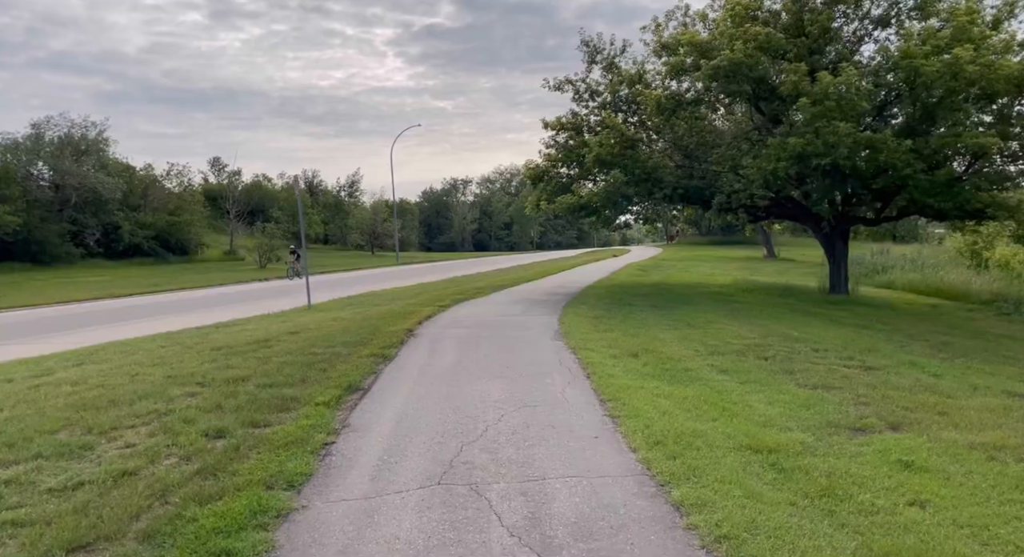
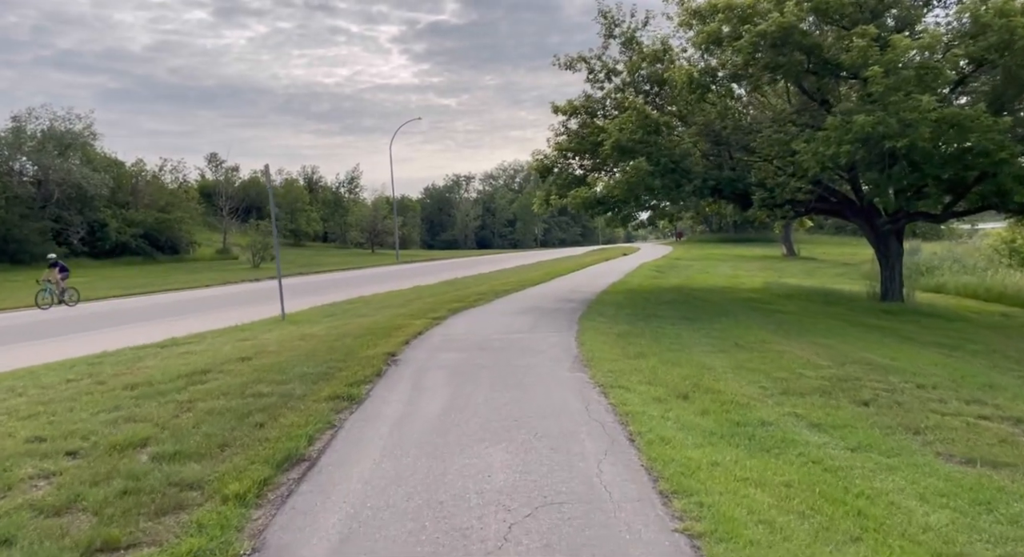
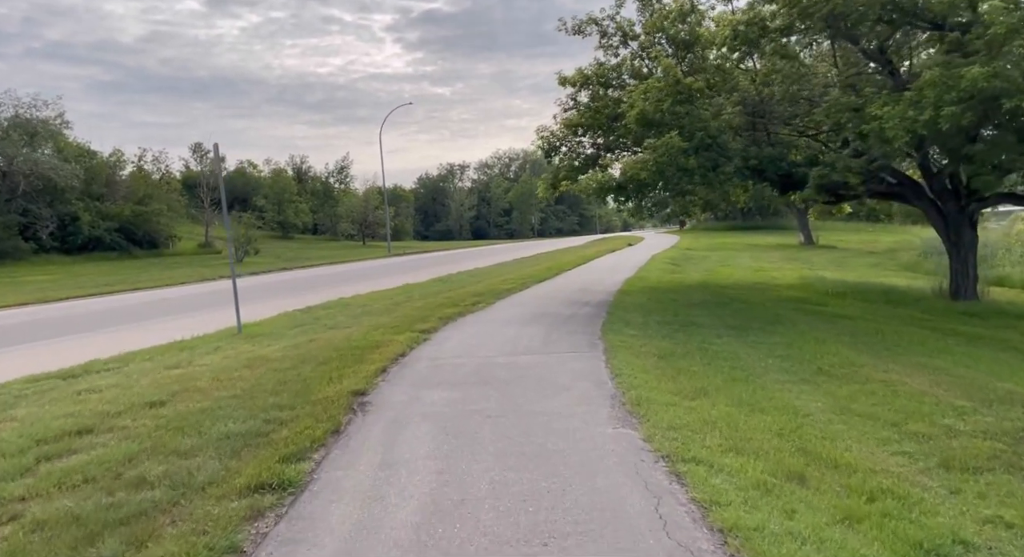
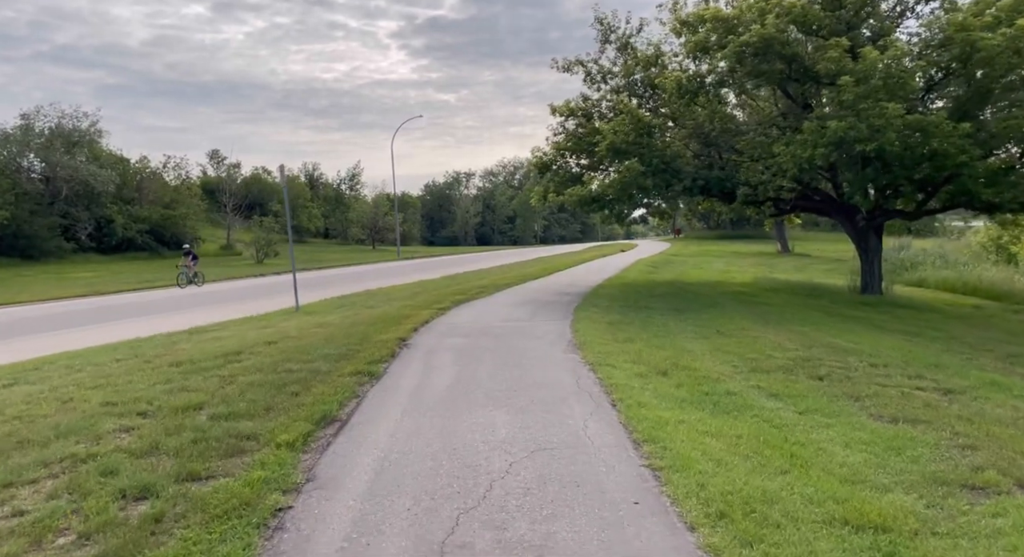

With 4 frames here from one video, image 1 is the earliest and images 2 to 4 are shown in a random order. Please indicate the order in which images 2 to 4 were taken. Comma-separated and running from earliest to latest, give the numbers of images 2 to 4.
4, 2, 3
